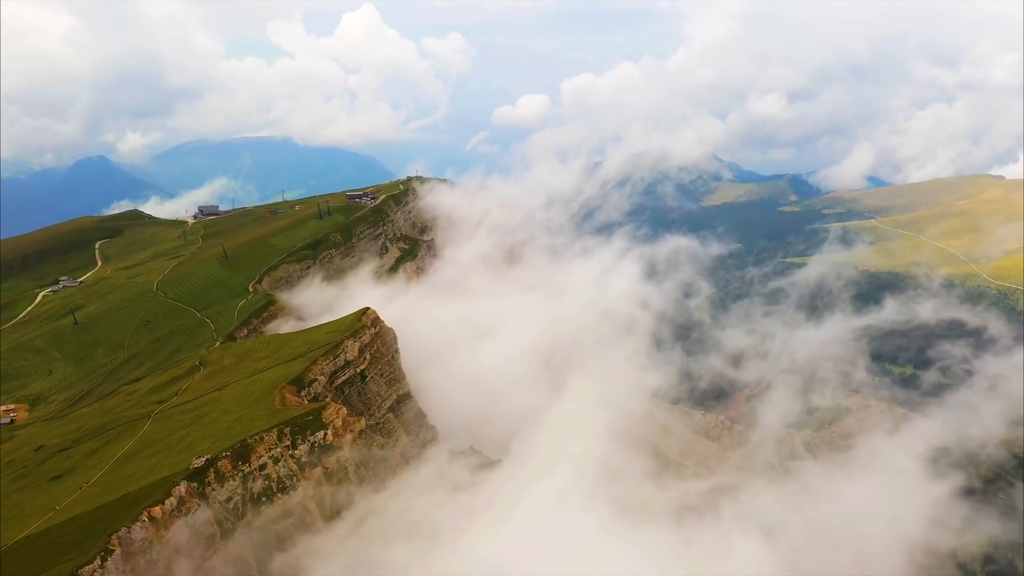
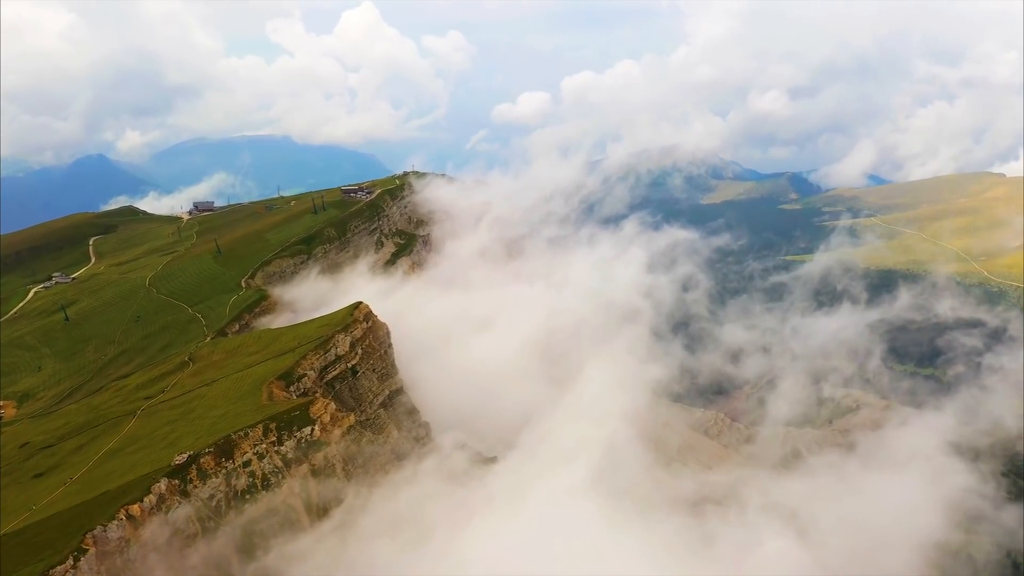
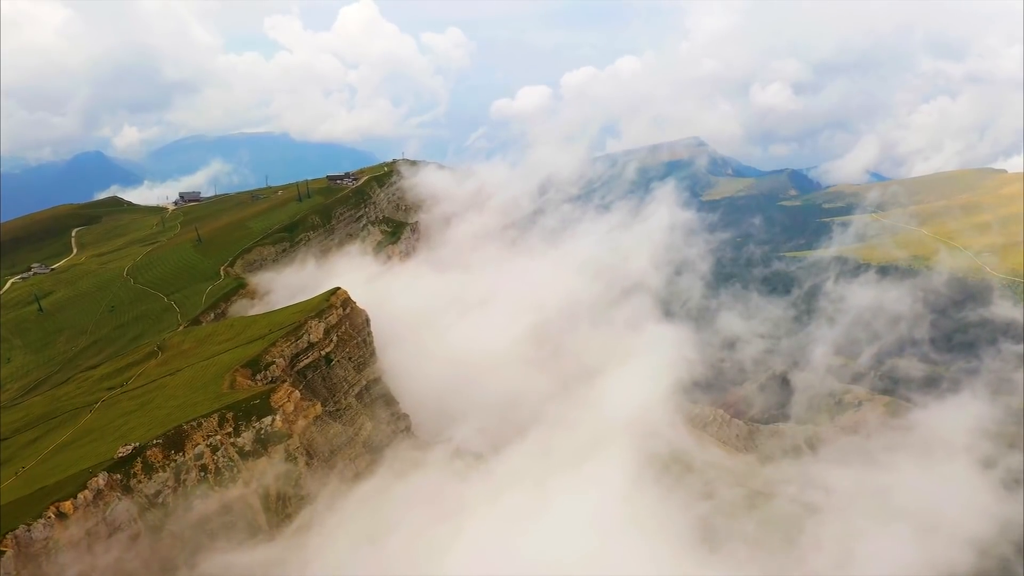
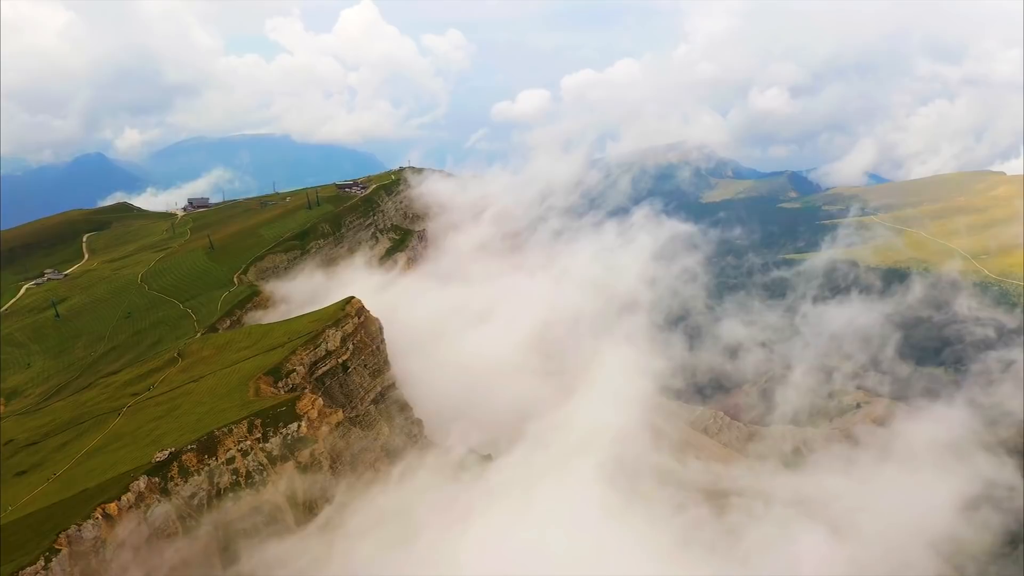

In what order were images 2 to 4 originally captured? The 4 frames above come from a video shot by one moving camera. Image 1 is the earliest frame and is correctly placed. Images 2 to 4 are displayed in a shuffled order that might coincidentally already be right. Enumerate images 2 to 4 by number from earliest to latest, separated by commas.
2, 4, 3
